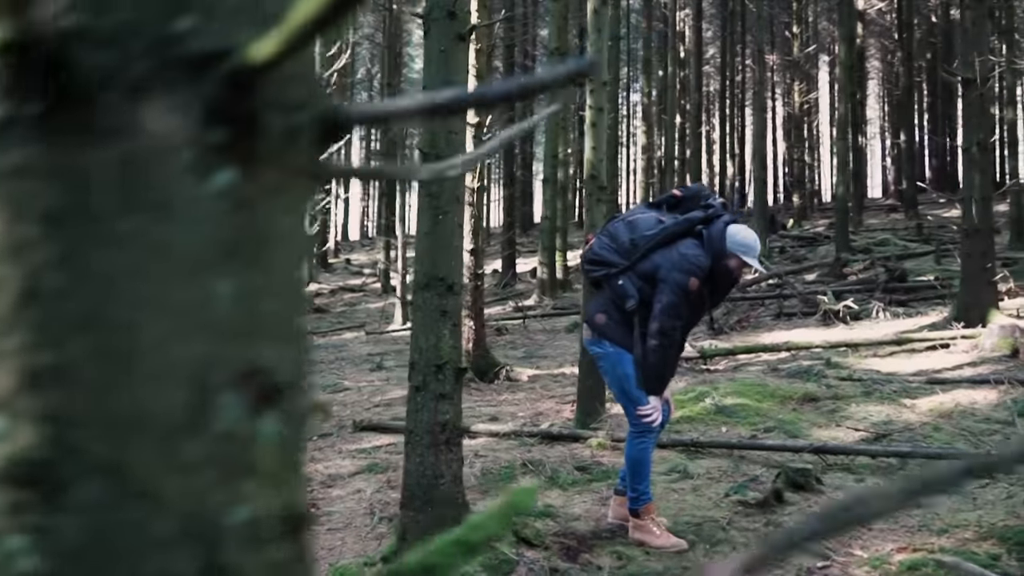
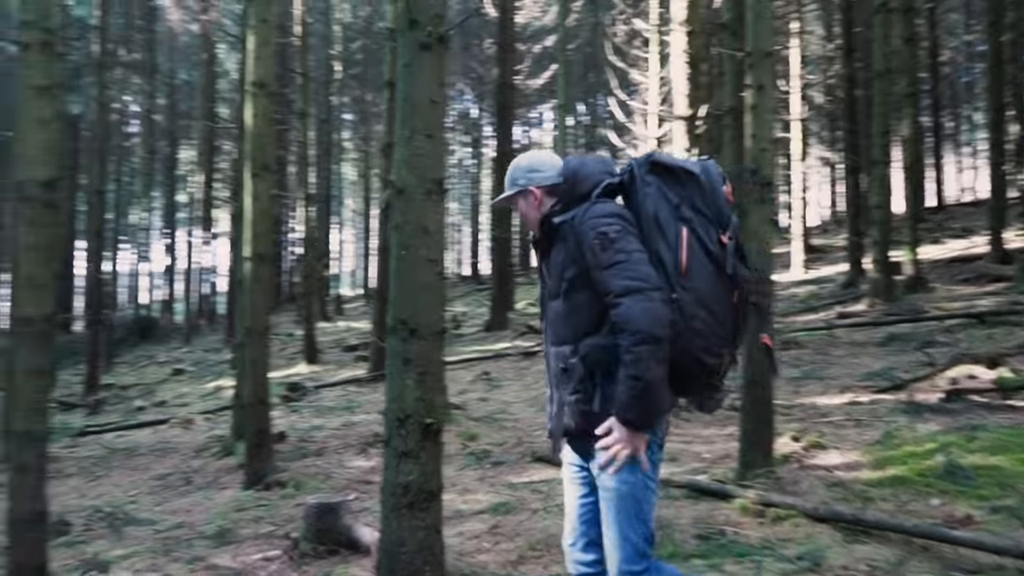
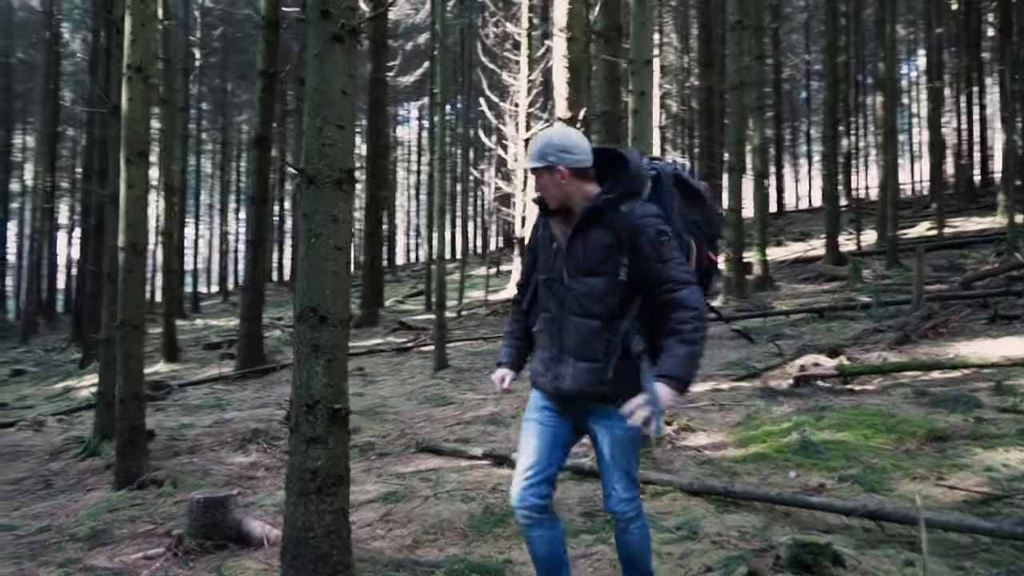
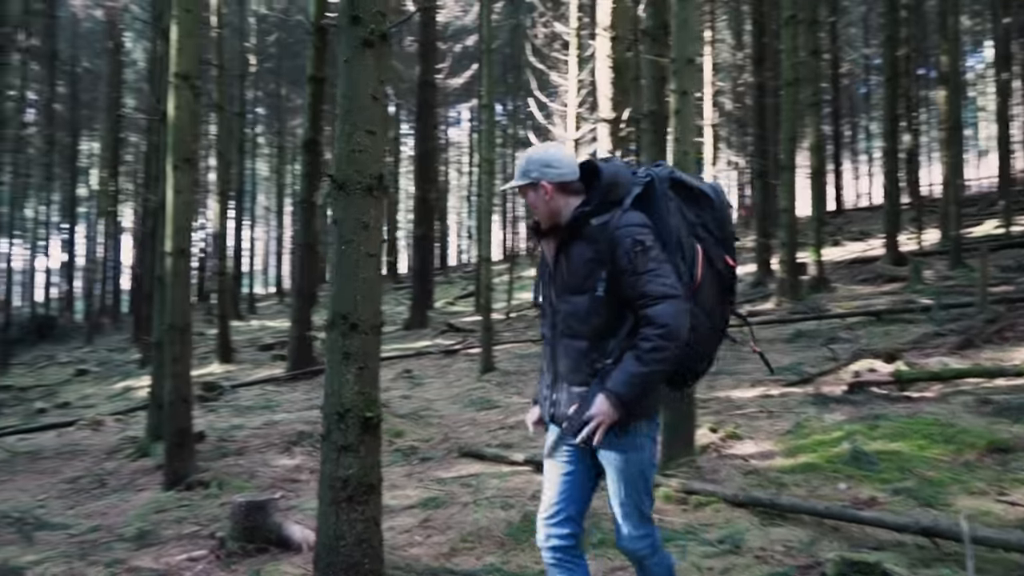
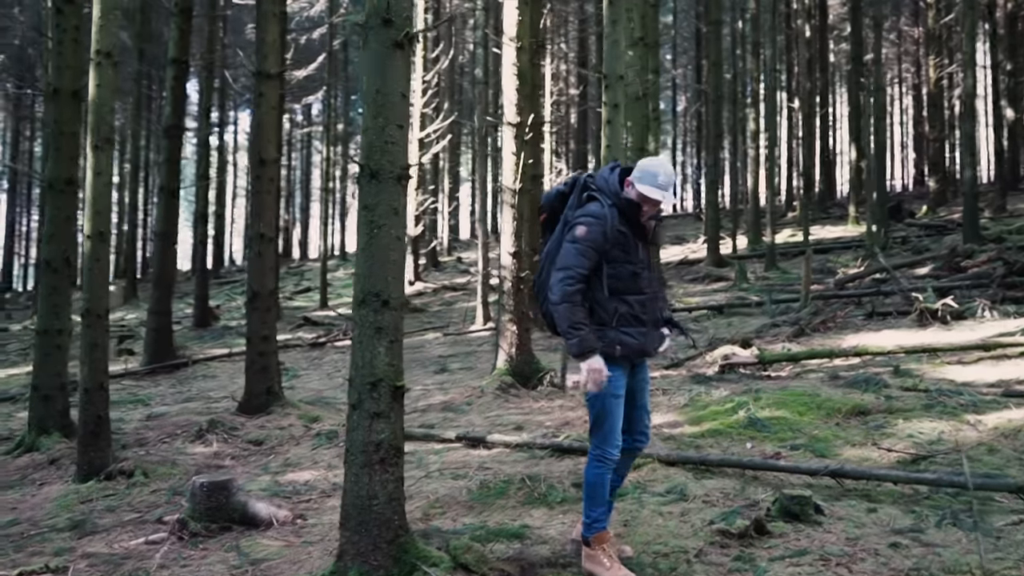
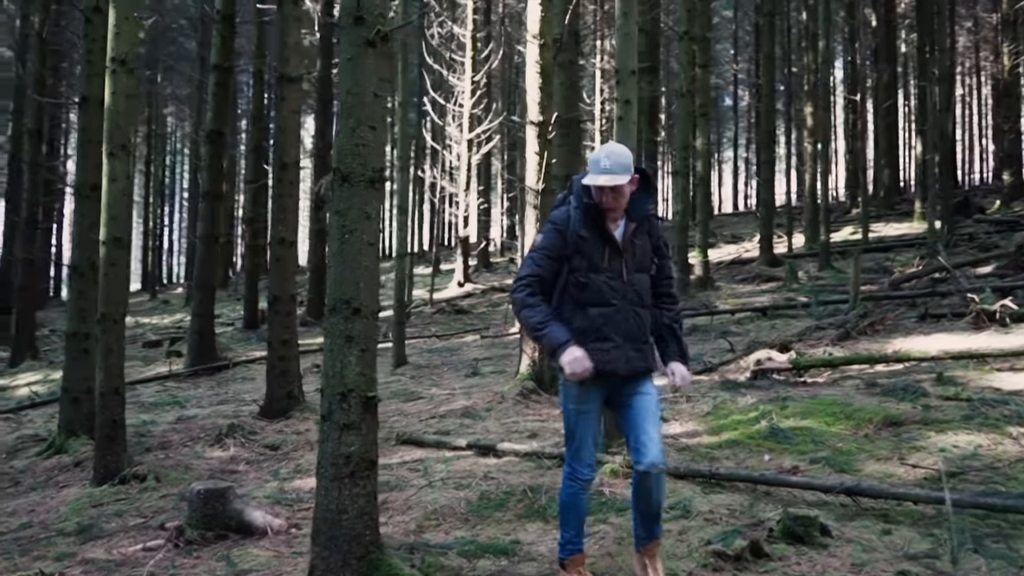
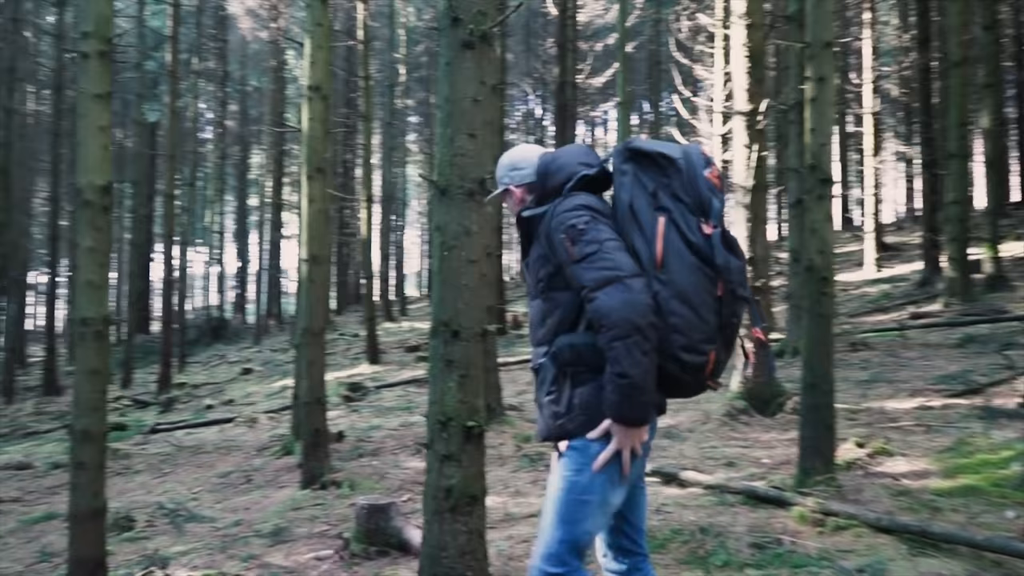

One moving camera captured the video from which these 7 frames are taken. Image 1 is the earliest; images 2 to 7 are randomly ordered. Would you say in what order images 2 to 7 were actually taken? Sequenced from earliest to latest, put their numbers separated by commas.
5, 6, 3, 4, 2, 7
